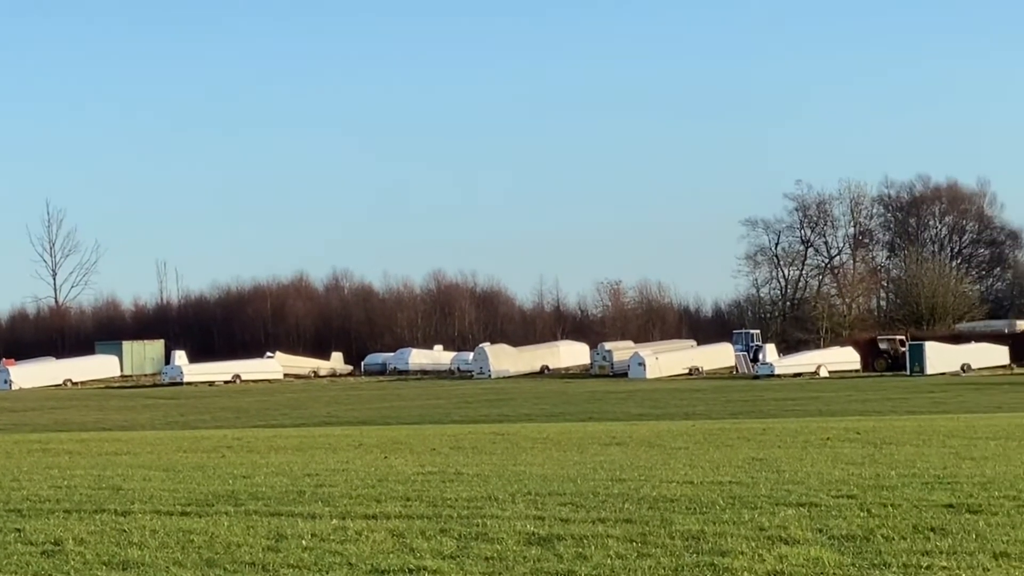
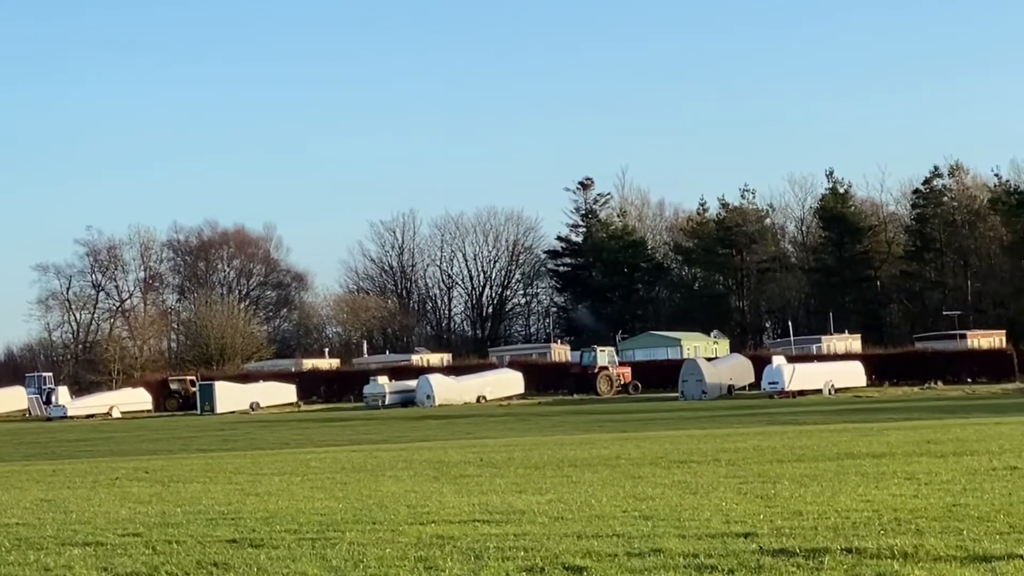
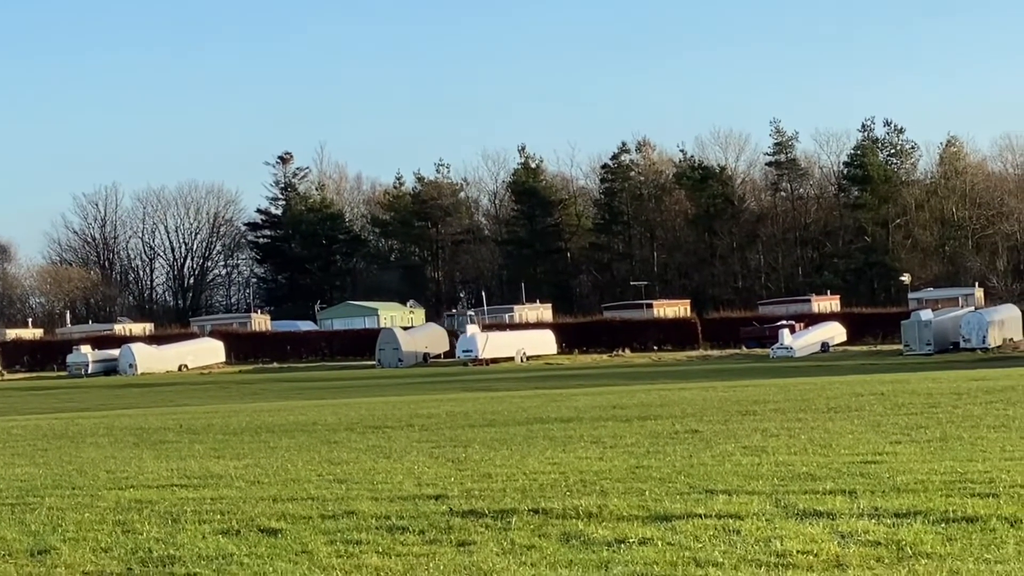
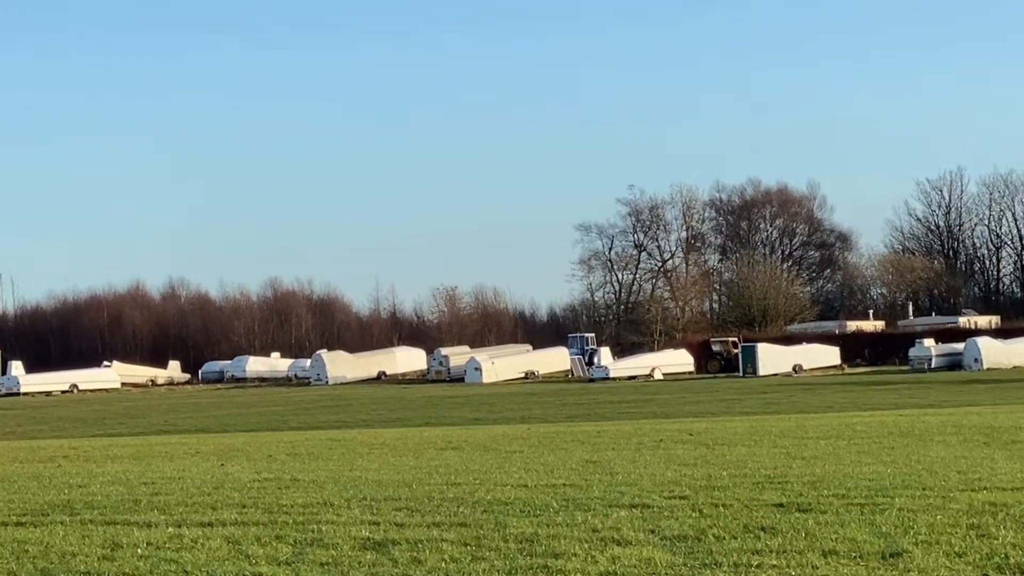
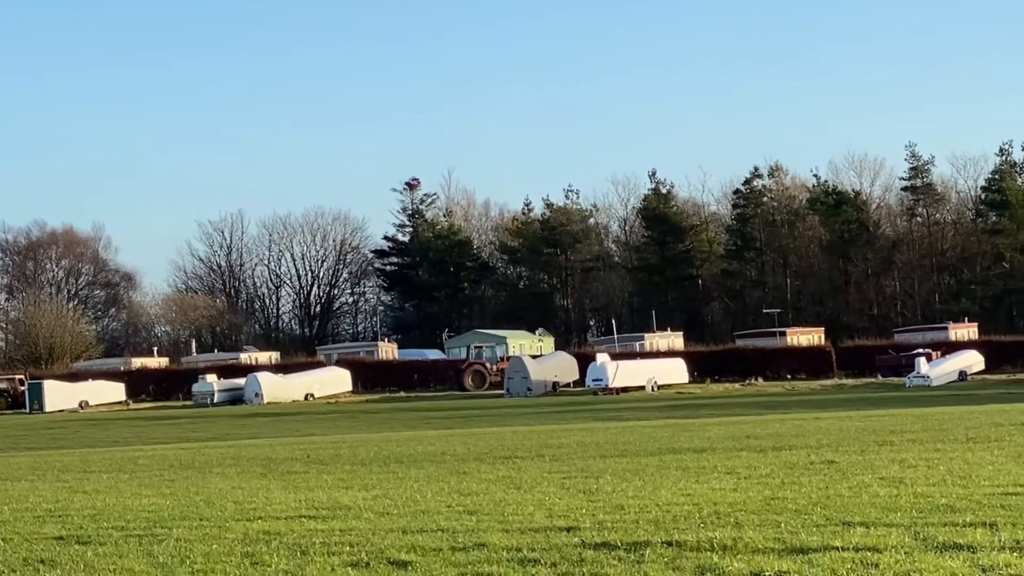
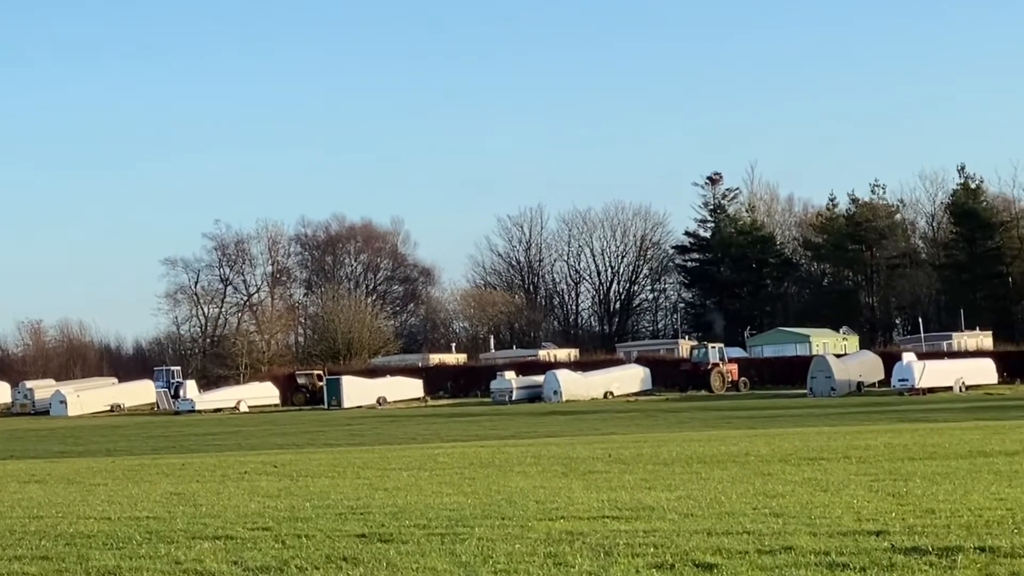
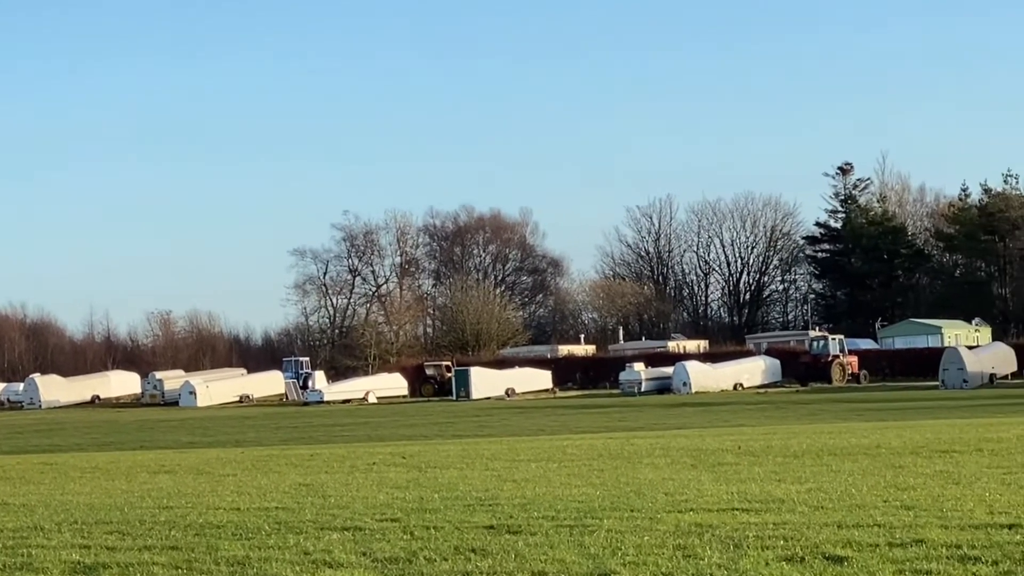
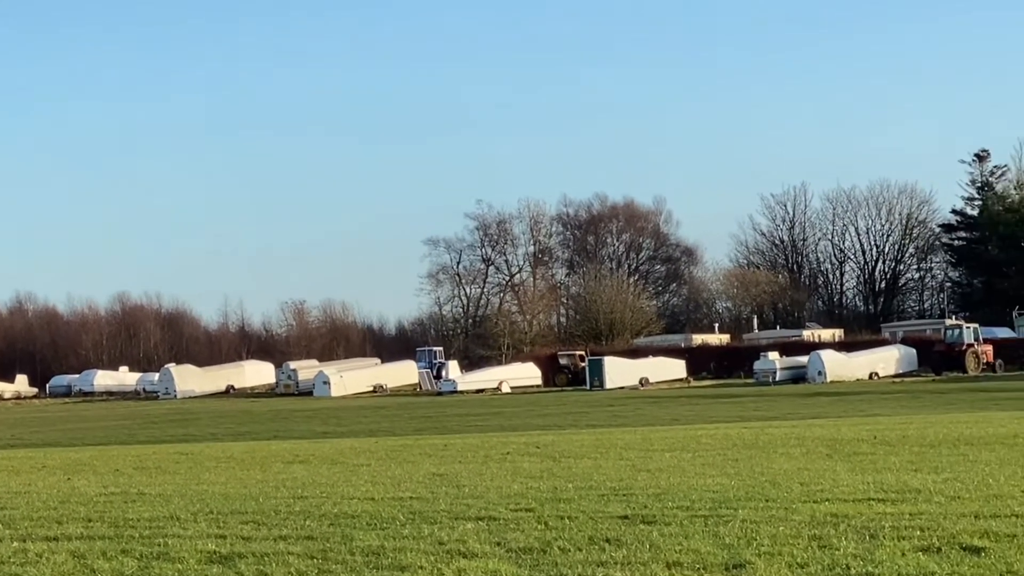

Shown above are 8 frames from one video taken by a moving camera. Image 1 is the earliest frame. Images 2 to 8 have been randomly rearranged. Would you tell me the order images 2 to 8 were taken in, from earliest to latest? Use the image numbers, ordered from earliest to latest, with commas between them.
4, 8, 7, 6, 2, 5, 3
